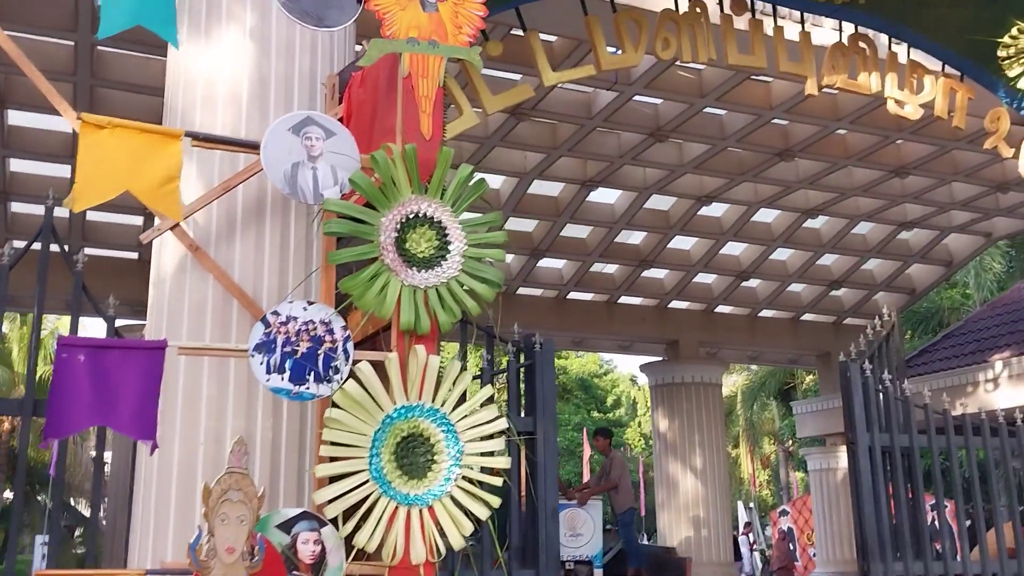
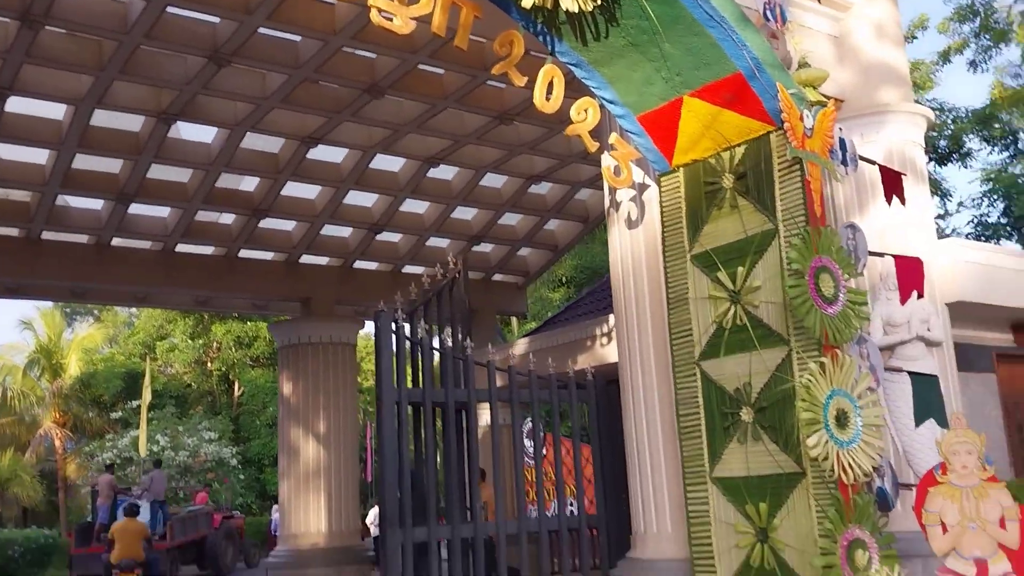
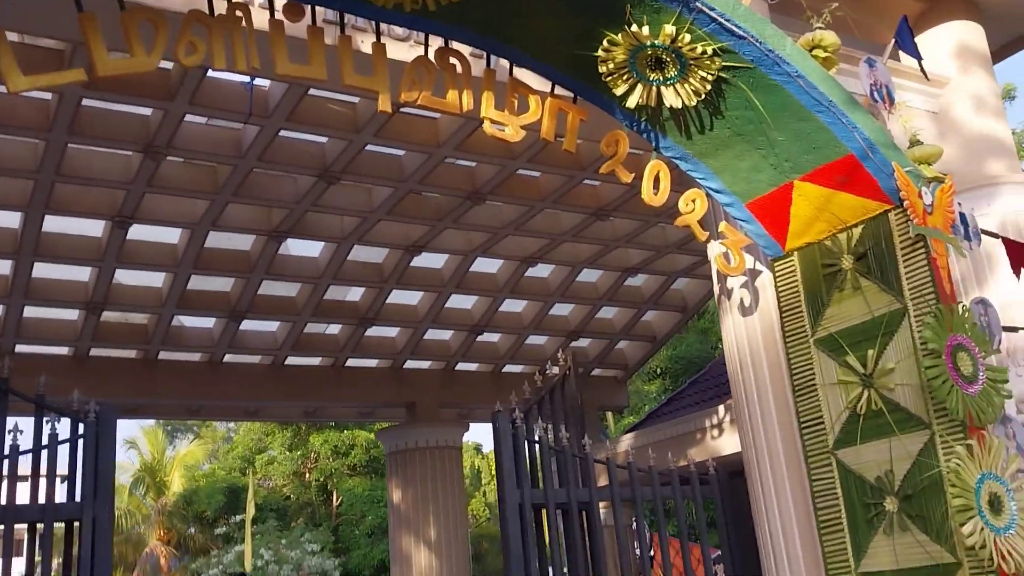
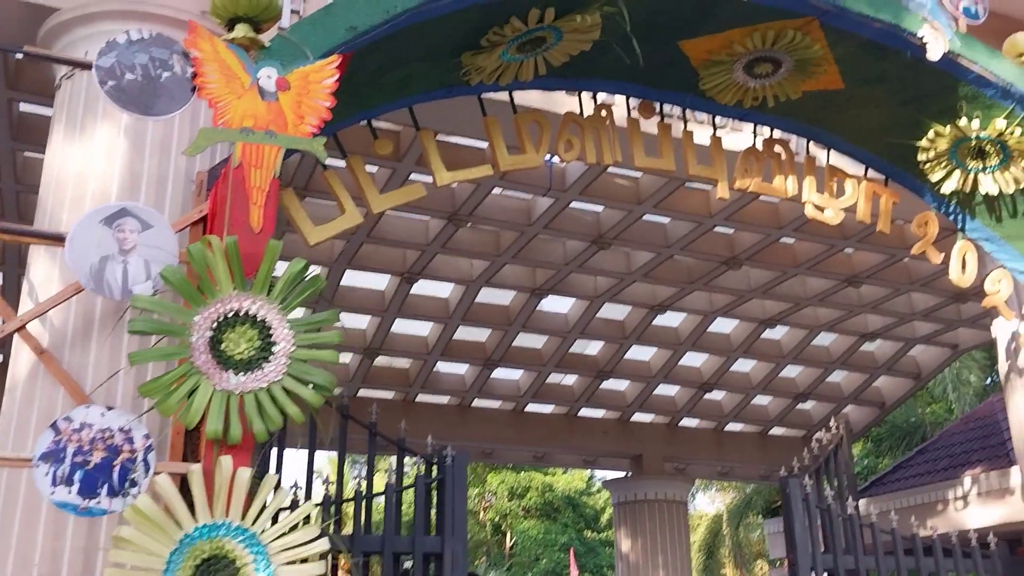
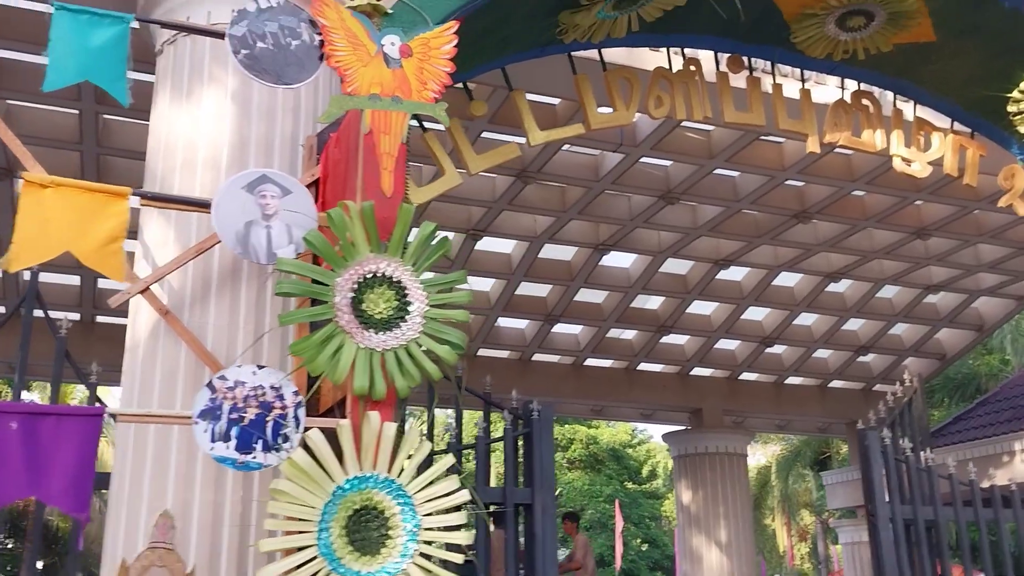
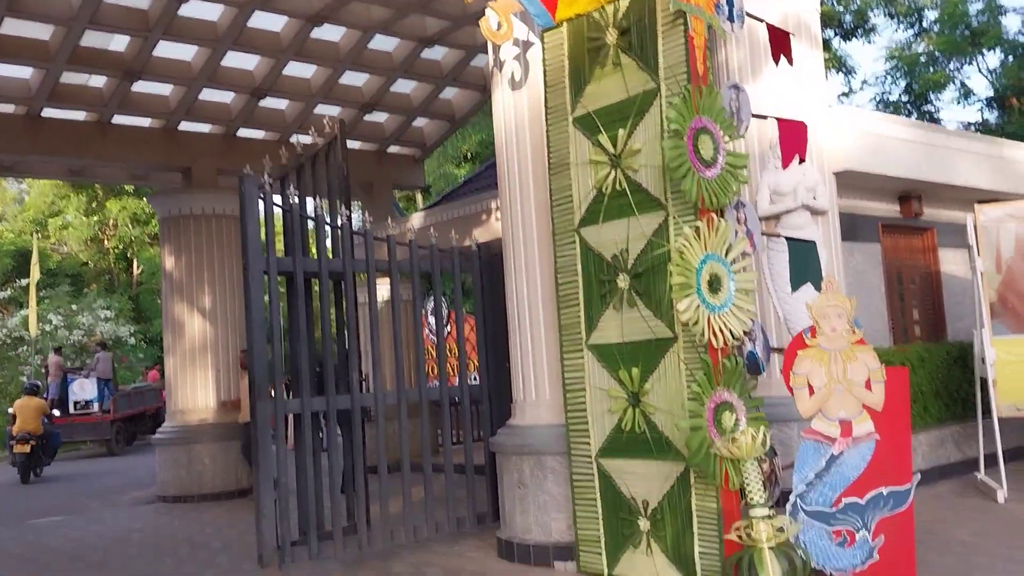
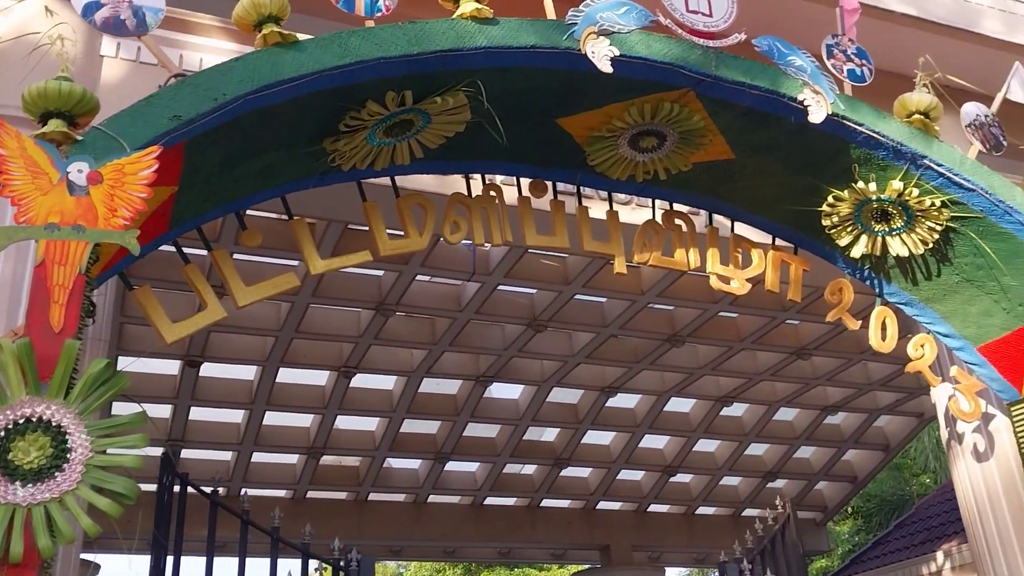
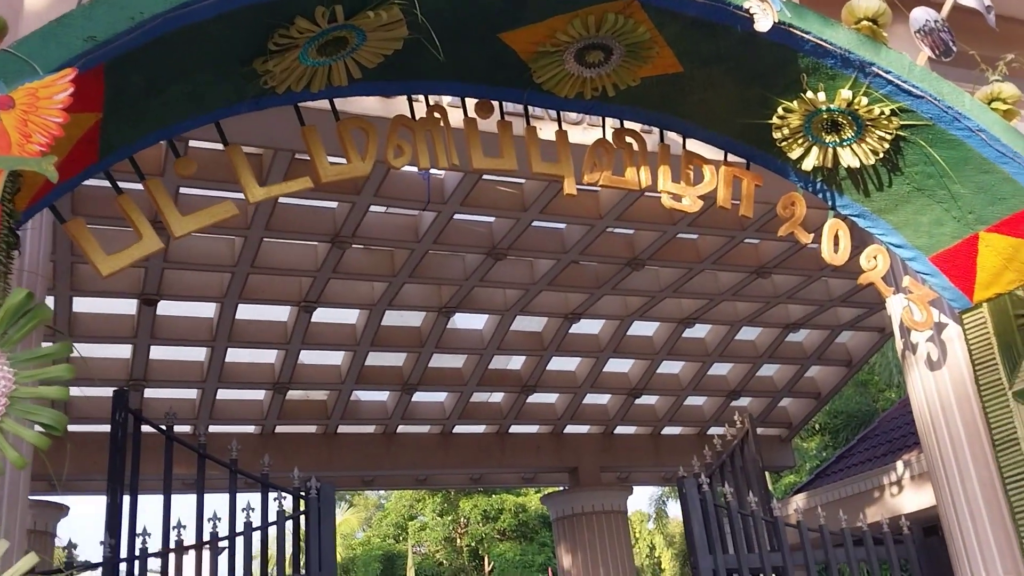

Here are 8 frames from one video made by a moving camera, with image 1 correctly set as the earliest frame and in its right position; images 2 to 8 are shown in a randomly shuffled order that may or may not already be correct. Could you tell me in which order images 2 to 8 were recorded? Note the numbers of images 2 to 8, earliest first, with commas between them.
5, 4, 7, 8, 3, 2, 6
